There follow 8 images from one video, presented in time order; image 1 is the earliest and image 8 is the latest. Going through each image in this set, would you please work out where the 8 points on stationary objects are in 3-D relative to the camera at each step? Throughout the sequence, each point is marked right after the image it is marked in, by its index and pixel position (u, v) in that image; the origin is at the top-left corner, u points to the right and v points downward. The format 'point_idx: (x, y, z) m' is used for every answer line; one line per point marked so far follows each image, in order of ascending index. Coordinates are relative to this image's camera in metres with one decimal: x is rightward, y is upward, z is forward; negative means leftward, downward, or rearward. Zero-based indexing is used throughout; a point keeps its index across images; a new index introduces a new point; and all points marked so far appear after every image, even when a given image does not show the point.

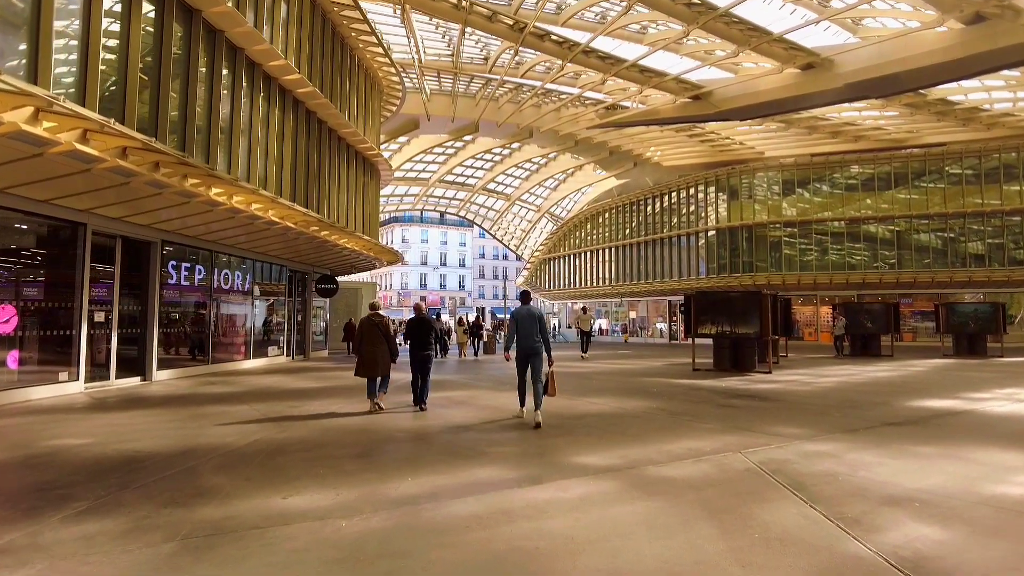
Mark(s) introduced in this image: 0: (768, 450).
0: (+2.2, -1.4, +5.5) m
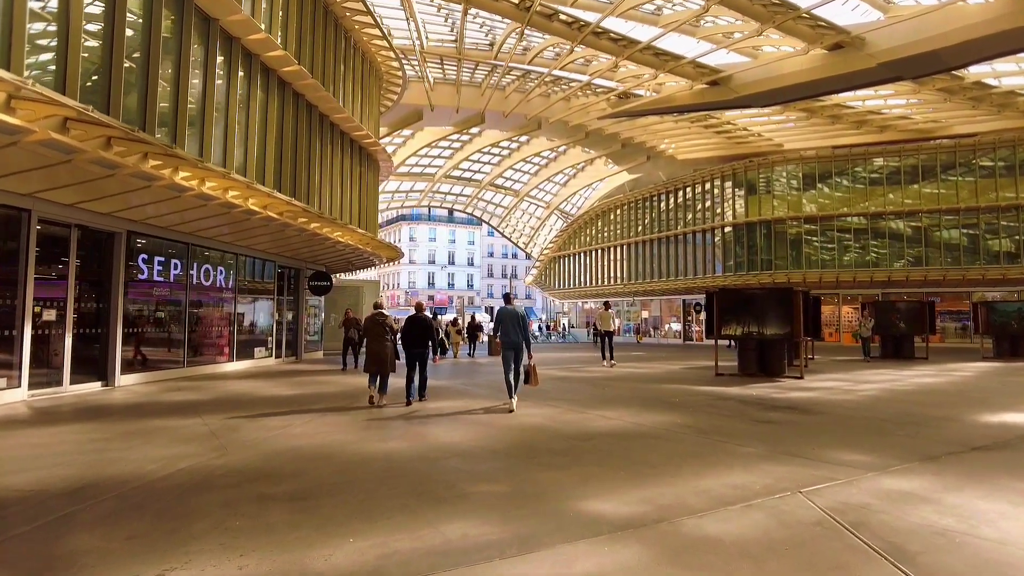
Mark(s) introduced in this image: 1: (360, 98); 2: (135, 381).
0: (+2.1, -1.3, +4.2) m
1: (-4.5, +5.7, +19.4) m
2: (-6.9, -1.7, +12.1) m
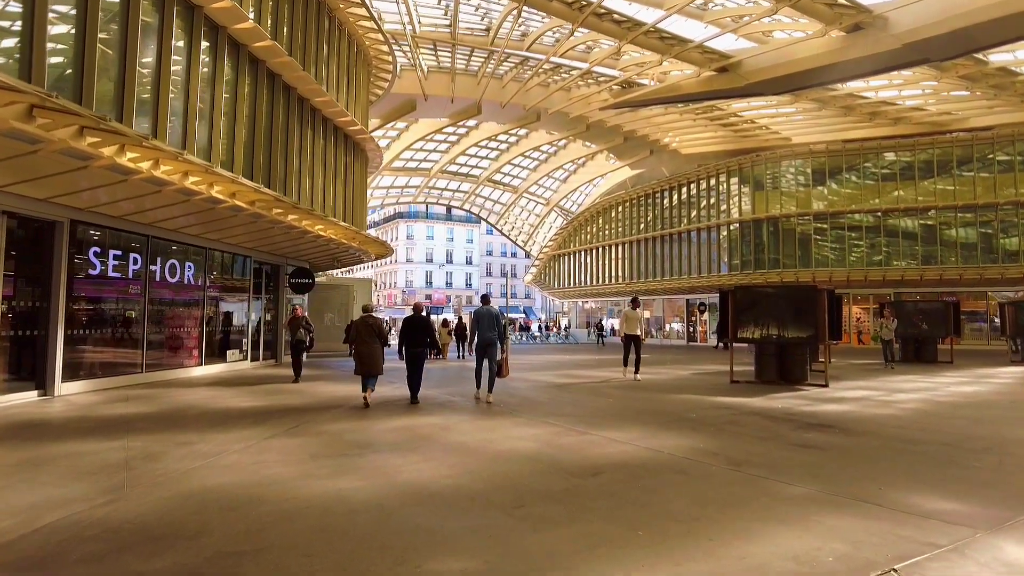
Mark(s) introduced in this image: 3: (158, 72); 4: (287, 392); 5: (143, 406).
0: (+2.0, -1.3, +3.0) m
1: (-4.6, +5.7, +18.2) m
2: (-7.0, -1.7, +10.8) m
3: (-5.4, +3.3, +9.8) m
4: (-3.8, -1.8, +10.9) m
5: (-5.0, -1.6, +8.8) m
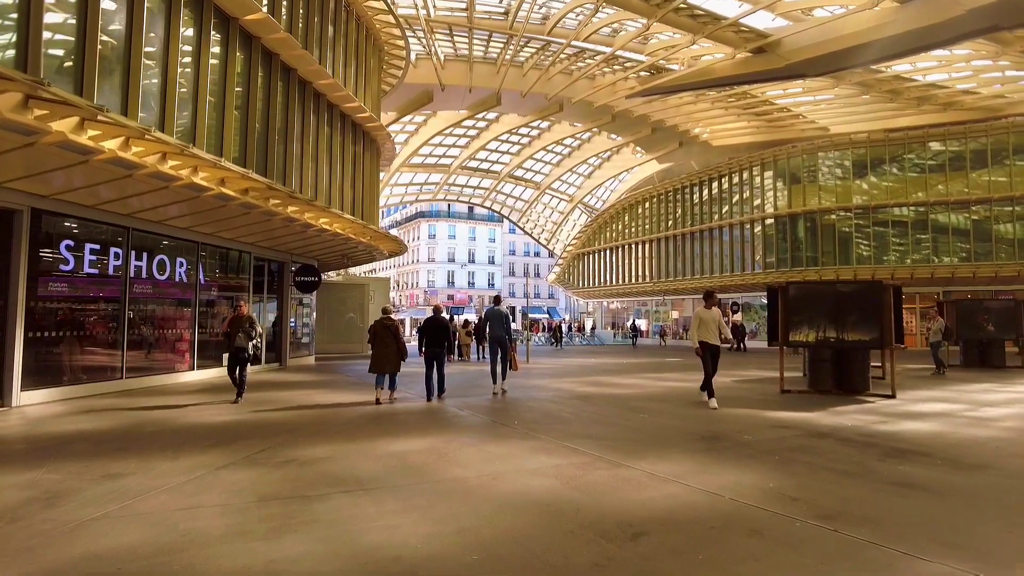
0: (+2.0, -1.2, +1.6) m
1: (-4.1, +5.8, +17.0) m
2: (-6.7, -1.7, +9.8) m
3: (-5.2, +3.3, +8.7) m
4: (-3.6, -1.7, +9.7) m
5: (-4.8, -1.6, +7.7) m
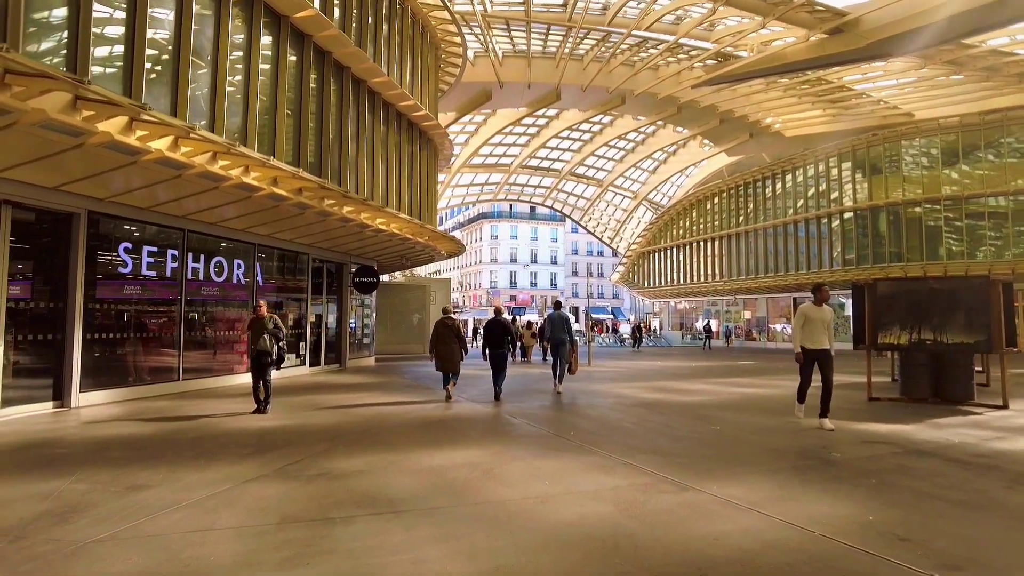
0: (+2.0, -1.2, +0.8) m
1: (-2.5, +5.7, +16.8) m
2: (-5.9, -1.7, +9.9) m
3: (-4.5, +3.3, +8.7) m
4: (-2.7, -1.7, +9.5) m
5: (-4.2, -1.6, +7.6) m
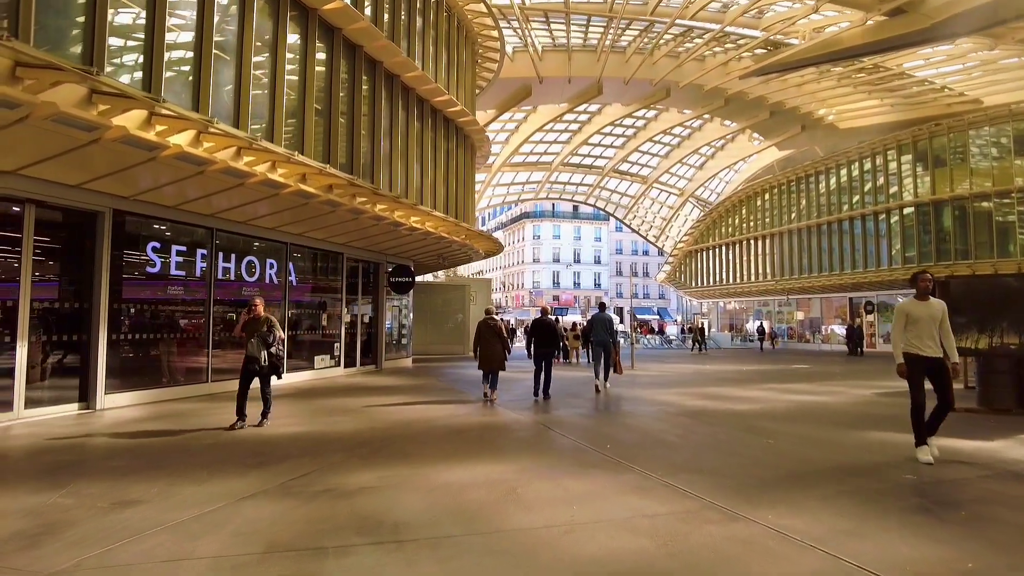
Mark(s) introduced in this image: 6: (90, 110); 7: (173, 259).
0: (+1.8, -1.2, +0.2) m
1: (-1.6, +5.7, +16.4) m
2: (-5.3, -1.7, +9.7) m
3: (-4.0, +3.3, +8.4) m
4: (-2.3, -1.7, +9.2) m
5: (-3.8, -1.6, +7.3) m
6: (-4.3, +1.8, +6.6) m
7: (-5.3, +0.5, +10.1) m
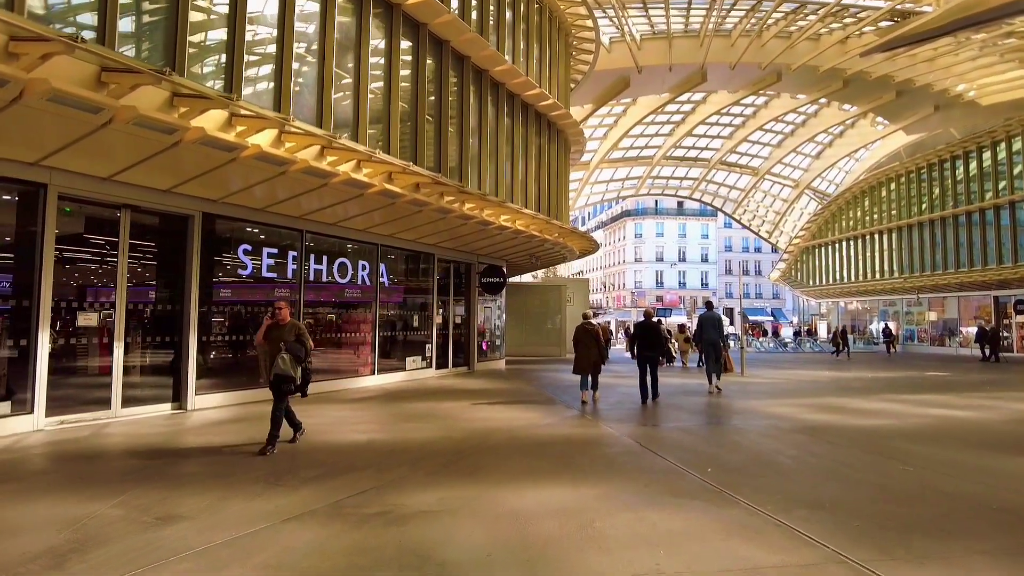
0: (+1.6, -1.1, -0.7) m
1: (+0.7, +5.7, +15.9) m
2: (-4.0, -1.7, +9.9) m
3: (-3.0, +3.3, +8.4) m
4: (-1.0, -1.7, +8.8) m
5: (-2.9, -1.6, +7.2) m
6: (-3.5, +1.8, +6.6) m
7: (-3.9, +0.4, +10.3) m
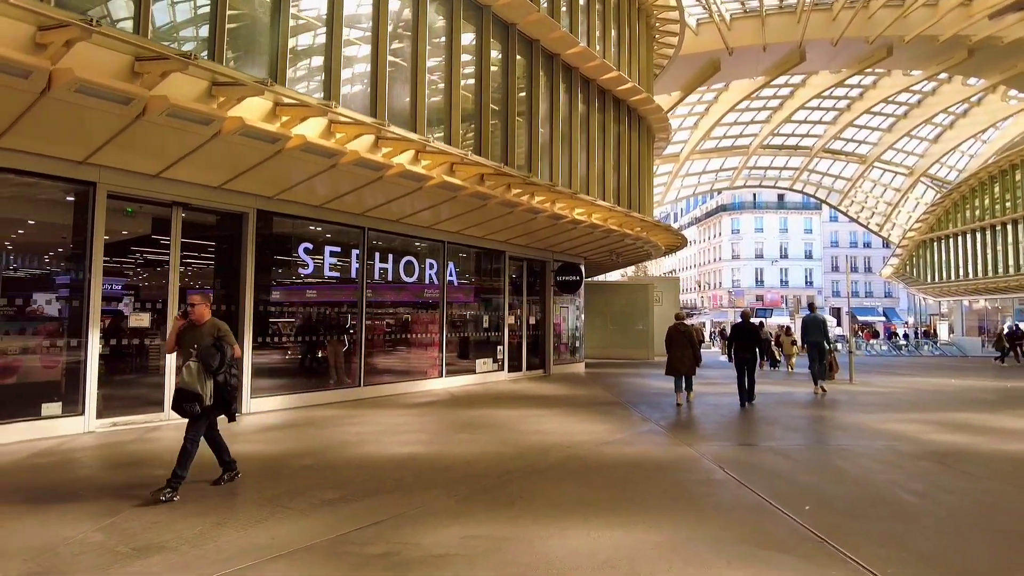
0: (+1.1, -1.1, -1.7) m
1: (+2.5, +5.8, +14.9) m
2: (-3.0, -1.7, +9.6) m
3: (-2.2, +3.3, +7.9) m
4: (-0.2, -1.7, +8.1) m
5: (-2.2, -1.6, +6.8) m
6: (-3.0, +1.8, +6.3) m
7: (-2.9, +0.4, +10.0) m
